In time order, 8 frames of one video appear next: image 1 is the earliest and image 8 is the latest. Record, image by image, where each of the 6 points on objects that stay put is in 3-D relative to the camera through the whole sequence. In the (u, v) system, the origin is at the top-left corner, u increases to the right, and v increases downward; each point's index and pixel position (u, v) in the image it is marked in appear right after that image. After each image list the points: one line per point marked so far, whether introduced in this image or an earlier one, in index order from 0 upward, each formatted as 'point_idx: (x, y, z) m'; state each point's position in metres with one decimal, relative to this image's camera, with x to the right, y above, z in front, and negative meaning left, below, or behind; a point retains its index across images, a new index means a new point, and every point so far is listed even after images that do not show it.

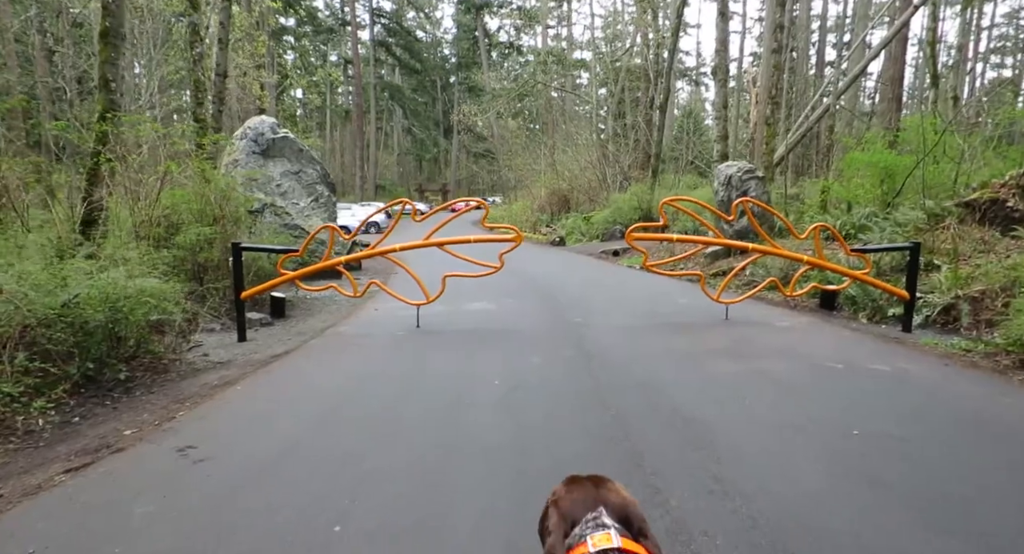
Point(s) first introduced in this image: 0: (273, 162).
0: (-4.9, +2.4, +13.7) m
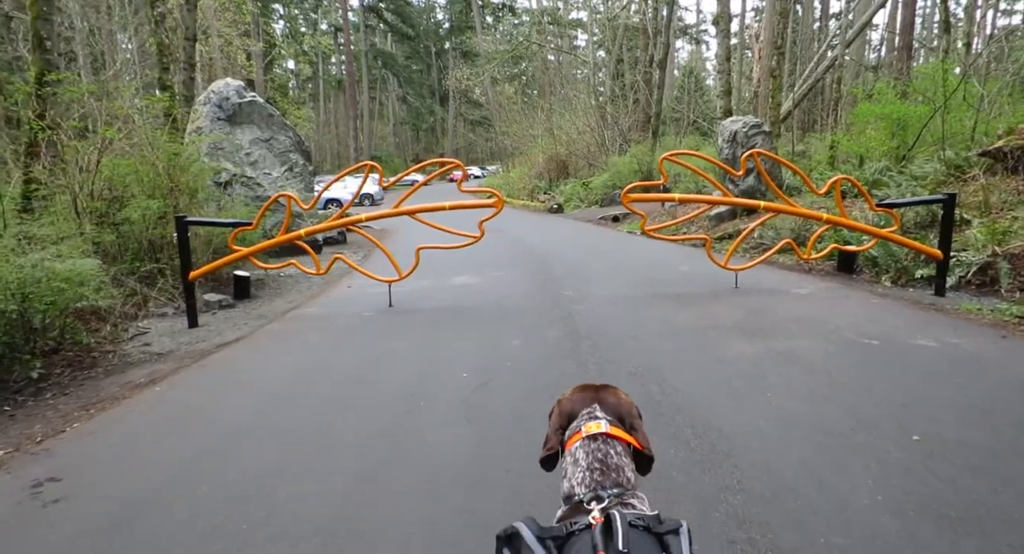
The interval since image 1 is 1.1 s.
0: (-5.2, +2.8, +12.7) m
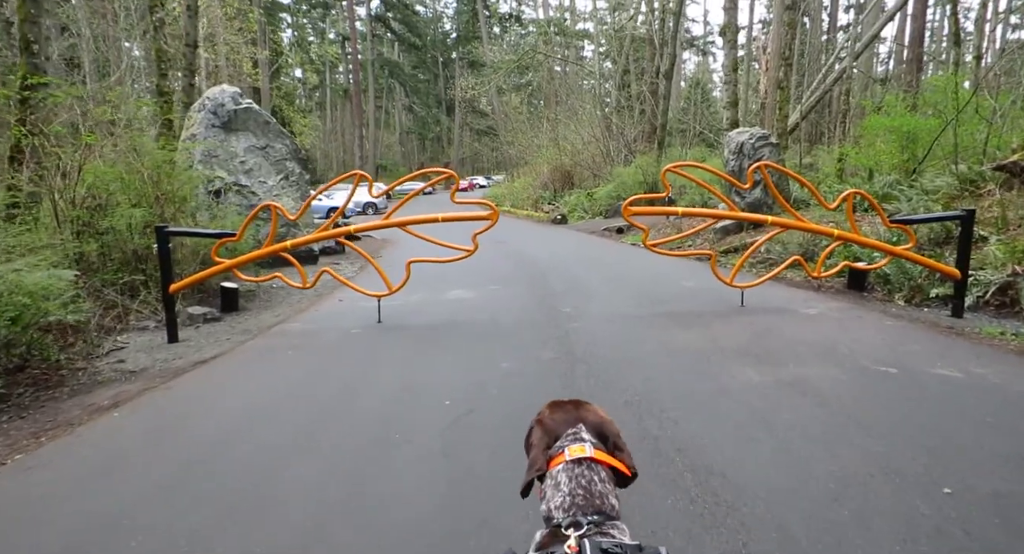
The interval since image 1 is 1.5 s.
0: (-5.2, +2.6, +12.4) m
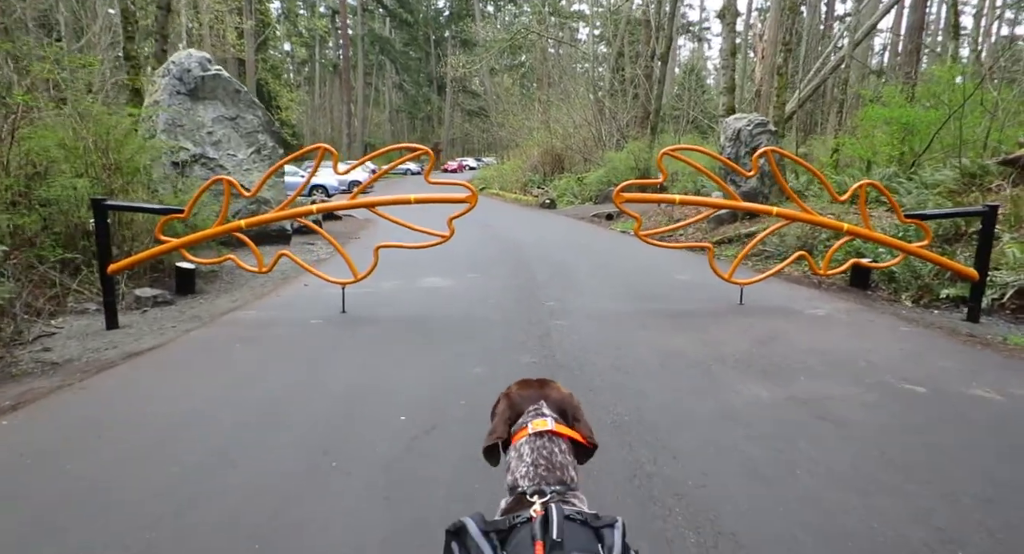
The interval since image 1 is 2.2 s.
0: (-5.4, +3.0, +11.6) m
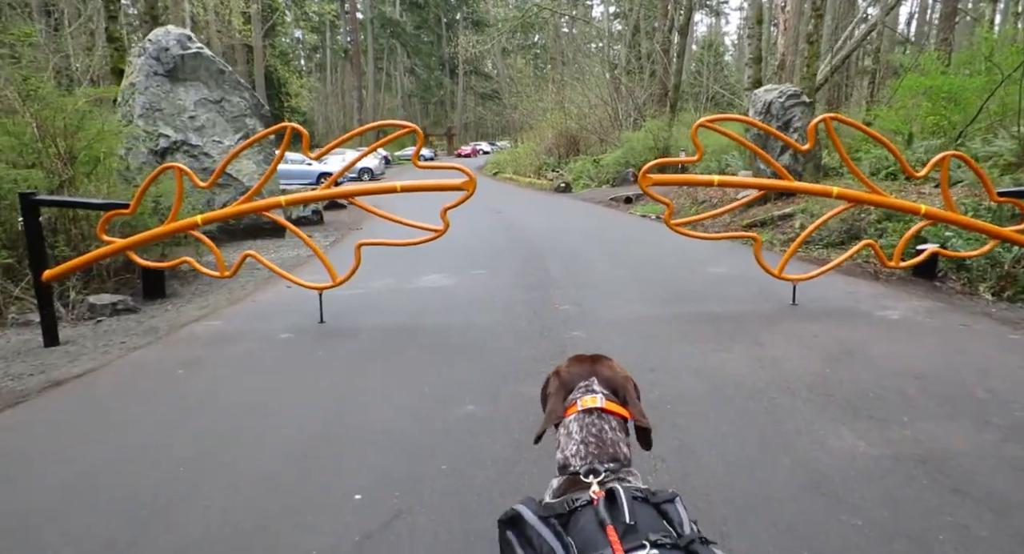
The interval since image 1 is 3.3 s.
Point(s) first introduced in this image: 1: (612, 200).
0: (-5.2, +3.0, +10.6) m
1: (+2.7, +2.1, +18.1) m
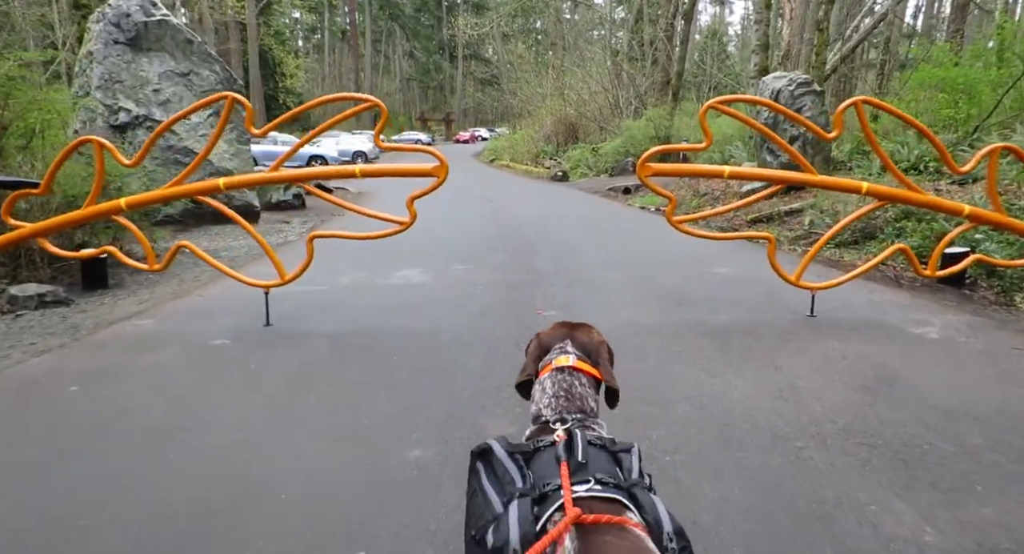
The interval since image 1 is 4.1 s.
0: (-5.4, +3.2, +9.8) m
1: (+2.5, +2.3, +17.3) m
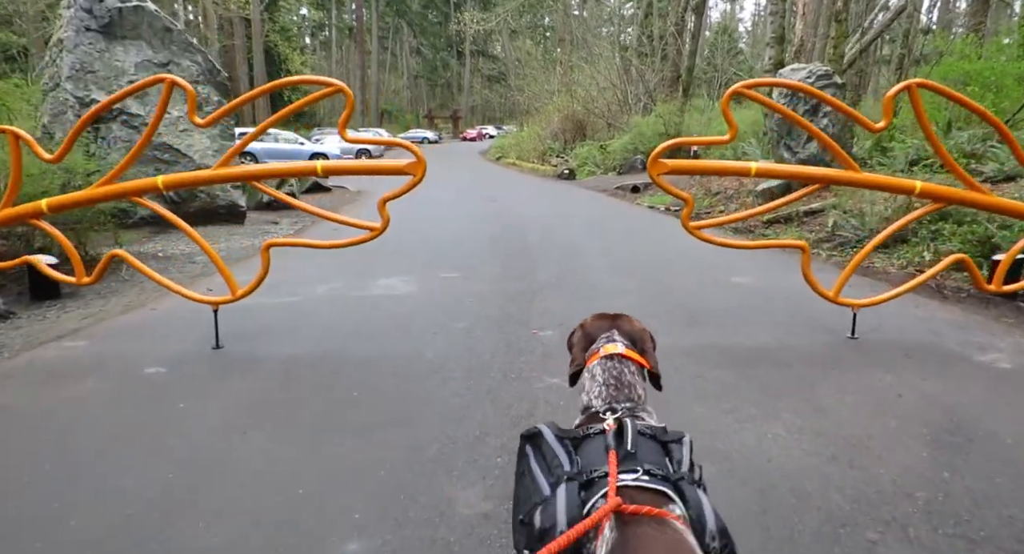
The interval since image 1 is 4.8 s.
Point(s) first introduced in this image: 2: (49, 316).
0: (-5.3, +3.2, +9.2) m
1: (+2.6, +2.2, +16.6) m
2: (-3.6, -0.3, +5.1) m
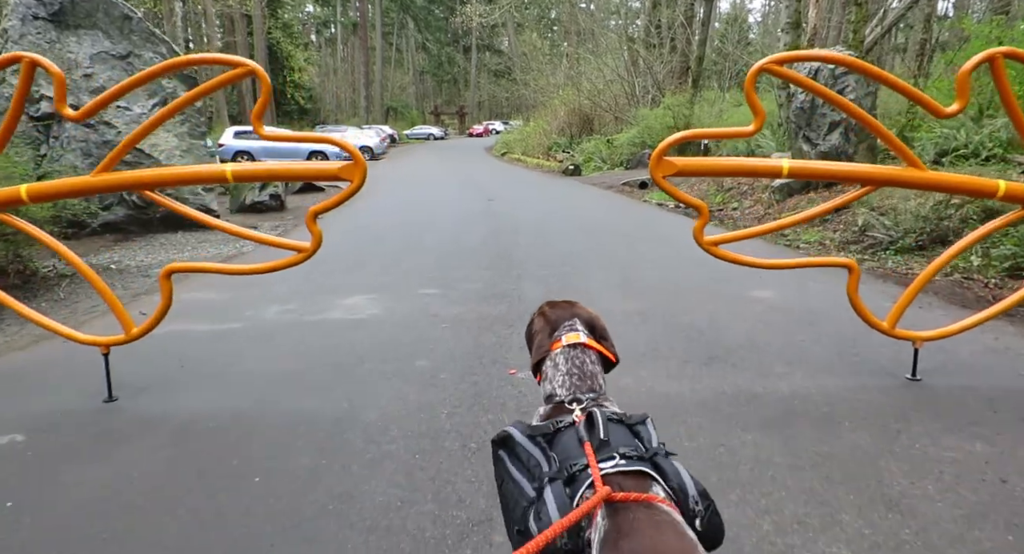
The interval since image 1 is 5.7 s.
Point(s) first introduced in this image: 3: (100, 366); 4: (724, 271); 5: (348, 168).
0: (-5.5, +3.0, +8.4) m
1: (+2.7, +2.2, +15.7) m
2: (-3.7, -0.5, +4.3) m
3: (-2.3, -0.5, +3.7) m
4: (+2.0, +0.1, +6.2) m
5: (-0.7, +0.5, +3.0) m
